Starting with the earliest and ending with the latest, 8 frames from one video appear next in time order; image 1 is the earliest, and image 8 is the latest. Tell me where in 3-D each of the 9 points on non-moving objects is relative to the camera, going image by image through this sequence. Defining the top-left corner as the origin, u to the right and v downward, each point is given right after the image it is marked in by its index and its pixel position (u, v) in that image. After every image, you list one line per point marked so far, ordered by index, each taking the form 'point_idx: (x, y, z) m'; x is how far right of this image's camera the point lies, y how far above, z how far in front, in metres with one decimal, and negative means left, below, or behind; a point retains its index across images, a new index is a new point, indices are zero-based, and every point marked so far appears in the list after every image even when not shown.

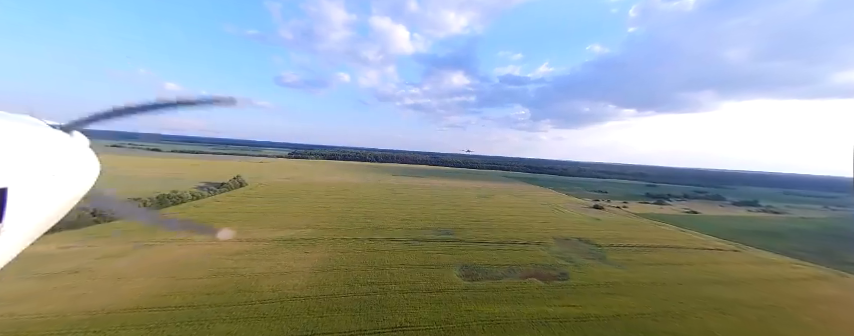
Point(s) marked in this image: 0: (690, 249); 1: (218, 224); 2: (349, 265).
0: (+20.4, -6.4, +20.1) m
1: (-15.2, -4.1, +19.0) m
2: (-4.1, -5.1, +13.6) m
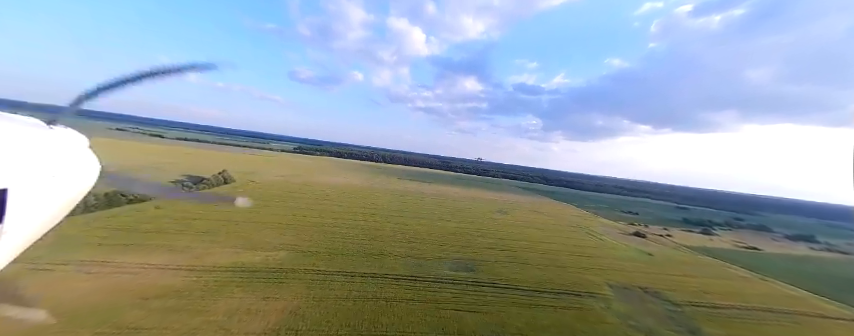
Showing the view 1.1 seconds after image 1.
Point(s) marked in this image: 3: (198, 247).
0: (+21.1, -8.5, +14.4) m
1: (-14.4, -3.8, +14.5) m
2: (-3.5, -5.5, +8.7) m
3: (-11.8, -4.1, +13.3) m
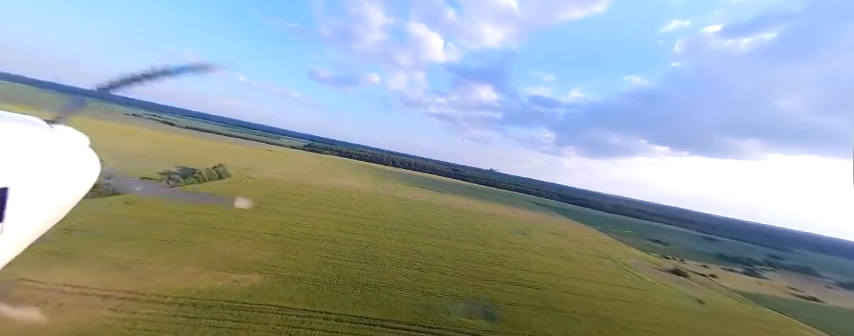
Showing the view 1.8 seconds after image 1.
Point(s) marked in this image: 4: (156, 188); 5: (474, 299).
0: (+21.2, -10.6, +10.3) m
1: (-13.8, -3.4, +11.8) m
2: (-3.3, -5.7, +5.6) m
3: (-11.3, -3.9, +10.5) m
4: (-20.1, -1.4, +19.0) m
5: (+2.5, -6.6, +13.0) m
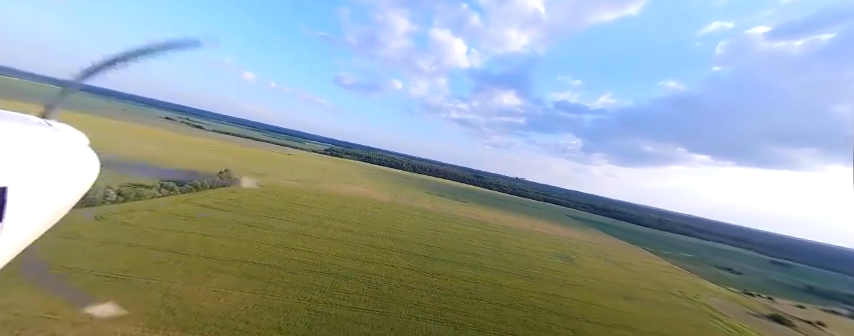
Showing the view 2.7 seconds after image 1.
0: (+22.0, -11.5, +4.4) m
1: (-12.6, -3.7, +8.8) m
2: (-2.6, -6.1, +1.8) m
3: (-10.2, -4.2, +7.3) m
4: (-18.2, -1.8, +16.5) m
5: (+3.7, -7.2, +8.6) m
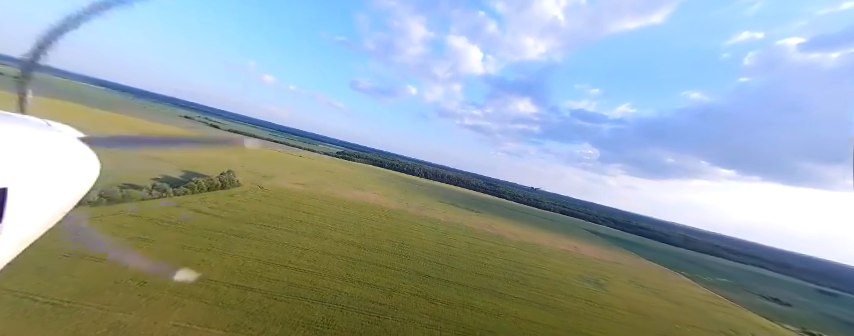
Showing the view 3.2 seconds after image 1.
0: (+22.0, -12.5, +1.1) m
1: (-12.2, -3.7, +7.2) m
2: (-2.6, -6.3, -0.4) m
3: (-9.9, -4.3, +5.6) m
4: (-17.4, -1.8, +15.1) m
5: (+3.9, -7.7, +6.2) m
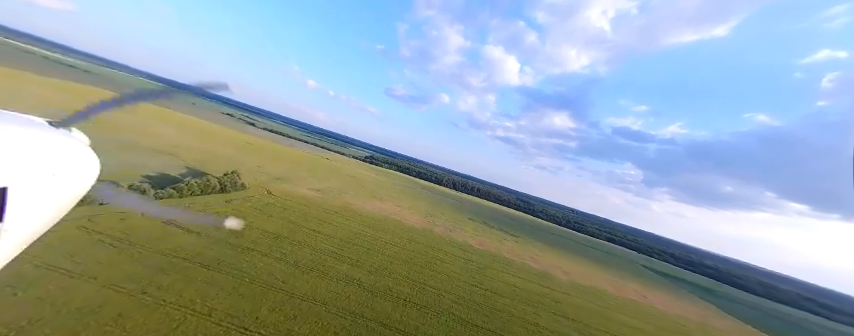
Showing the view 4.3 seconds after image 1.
0: (+21.1, -14.4, -6.5) m
1: (-11.5, -3.5, +3.5) m
2: (-3.0, -6.5, -5.1) m
3: (-9.4, -4.2, +1.7) m
4: (-15.7, -1.5, +12.1) m
5: (+4.1, -8.6, +0.7) m
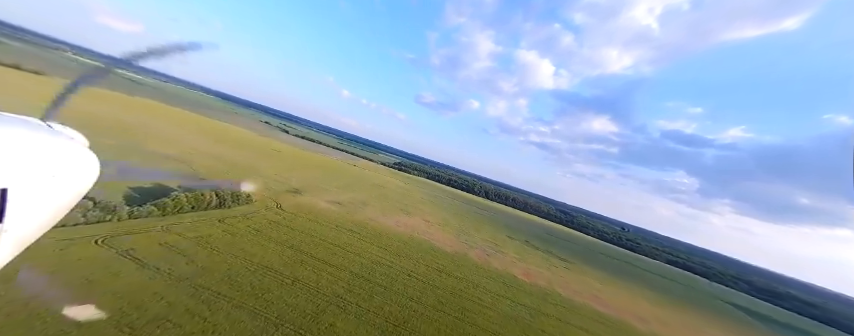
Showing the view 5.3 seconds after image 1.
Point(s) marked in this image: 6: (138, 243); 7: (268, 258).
0: (+20.0, -14.7, -13.4) m
1: (-11.1, -3.9, +0.5) m
2: (-3.7, -6.6, -9.1) m
3: (-9.3, -4.5, -1.6) m
4: (-14.3, -2.0, +9.5) m
5: (+4.0, -8.9, -4.3) m
6: (-11.8, -3.1, +11.5) m
7: (-7.9, -4.3, +13.3) m
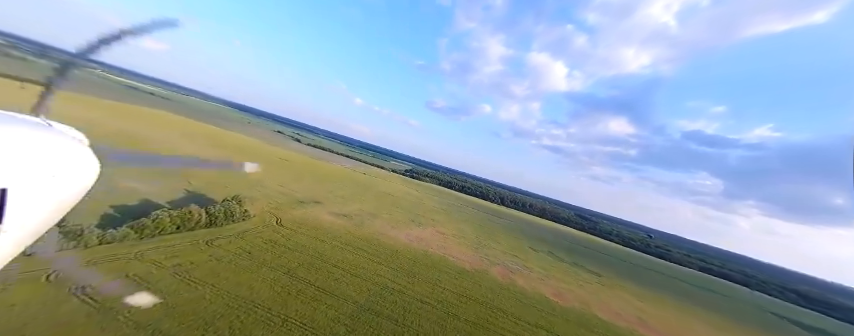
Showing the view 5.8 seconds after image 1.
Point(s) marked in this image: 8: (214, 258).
0: (+19.7, -14.3, -16.8) m
1: (-10.9, -4.3, -1.3) m
2: (-3.9, -6.7, -11.2) m
3: (-9.2, -4.8, -3.5) m
4: (-13.7, -2.7, +7.9) m
5: (+4.0, -9.0, -6.8) m
6: (-11.1, -3.7, +9.8) m
7: (-7.1, -4.9, +11.3) m
8: (-9.8, -4.1, +12.8) m
